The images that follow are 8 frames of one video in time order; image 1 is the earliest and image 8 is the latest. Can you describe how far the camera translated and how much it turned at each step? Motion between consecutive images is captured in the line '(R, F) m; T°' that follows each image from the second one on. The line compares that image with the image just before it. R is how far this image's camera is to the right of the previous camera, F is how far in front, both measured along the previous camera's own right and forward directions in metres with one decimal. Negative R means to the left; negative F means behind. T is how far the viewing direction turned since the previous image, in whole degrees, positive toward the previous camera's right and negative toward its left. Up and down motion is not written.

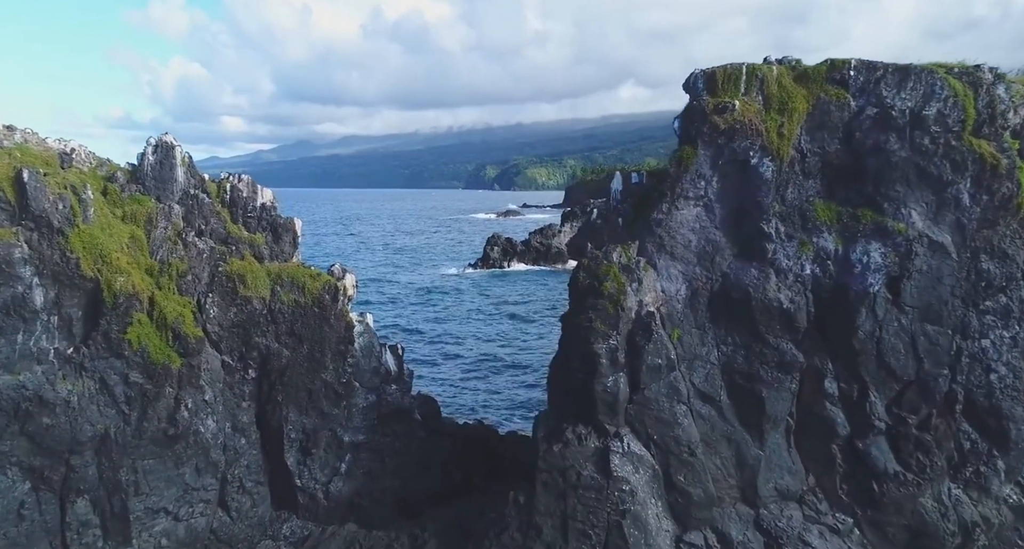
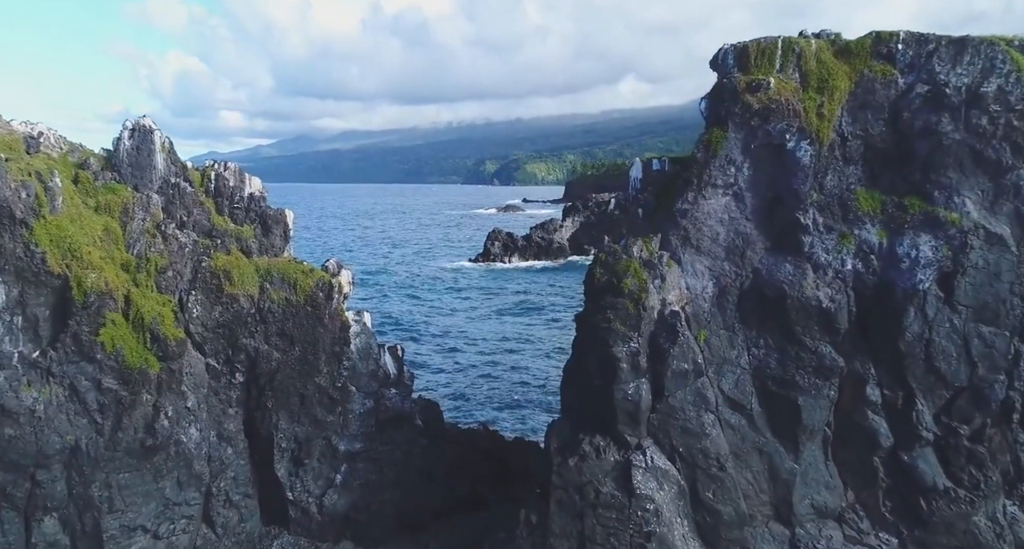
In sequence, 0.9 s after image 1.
(-0.3, +2.0) m; 0°
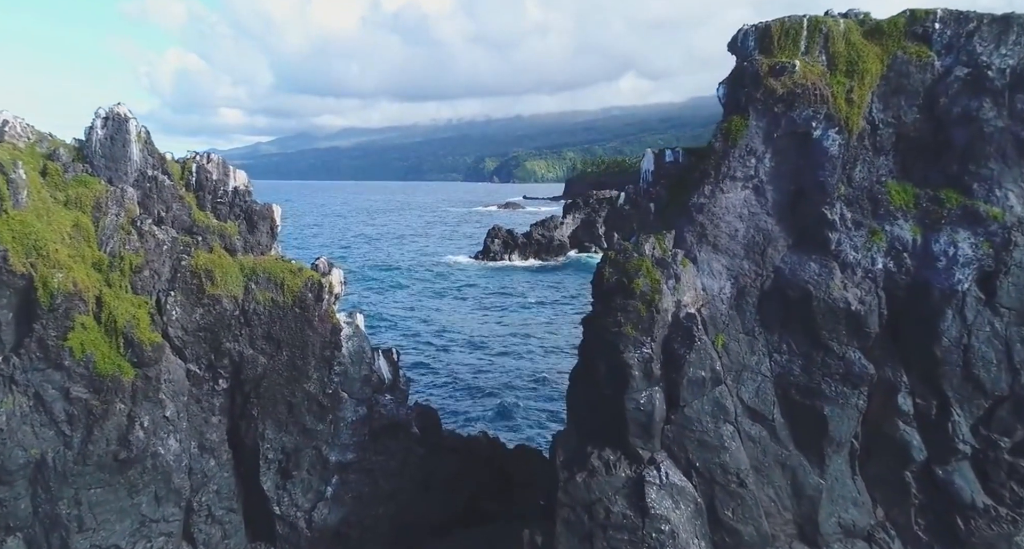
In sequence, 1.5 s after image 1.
(-0.1, +1.5) m; 0°
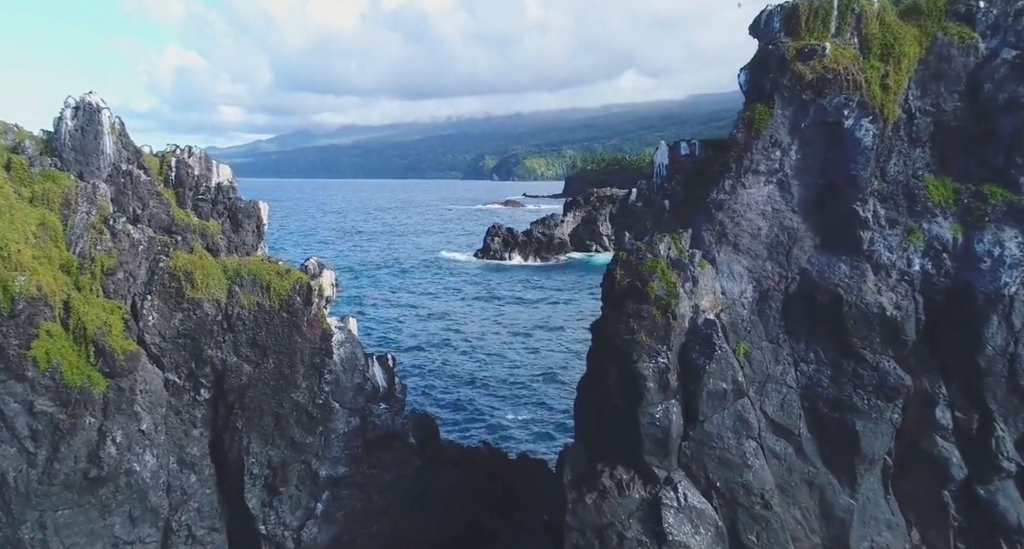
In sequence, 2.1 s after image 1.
(-0.1, +1.5) m; 0°
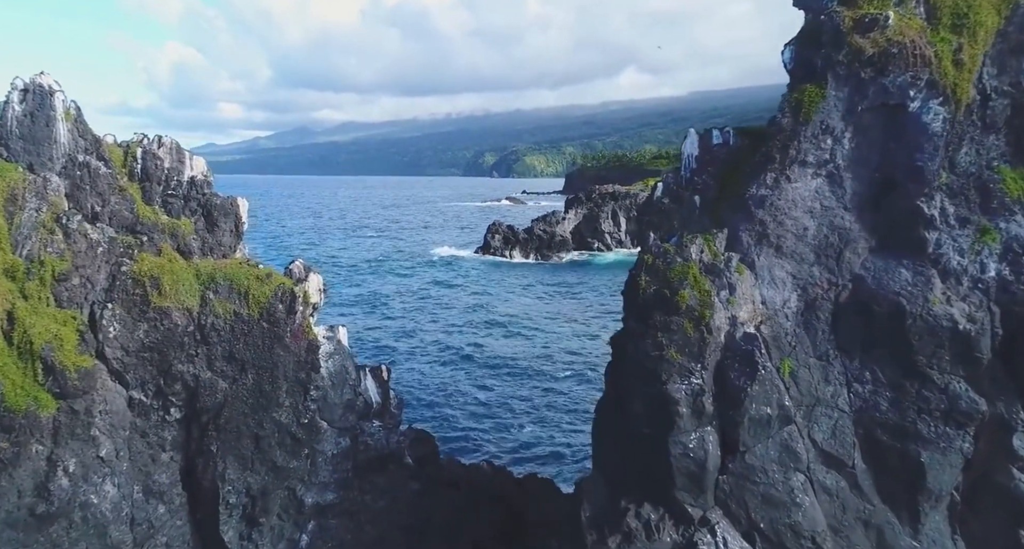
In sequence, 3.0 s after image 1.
(-0.2, +2.3) m; 0°
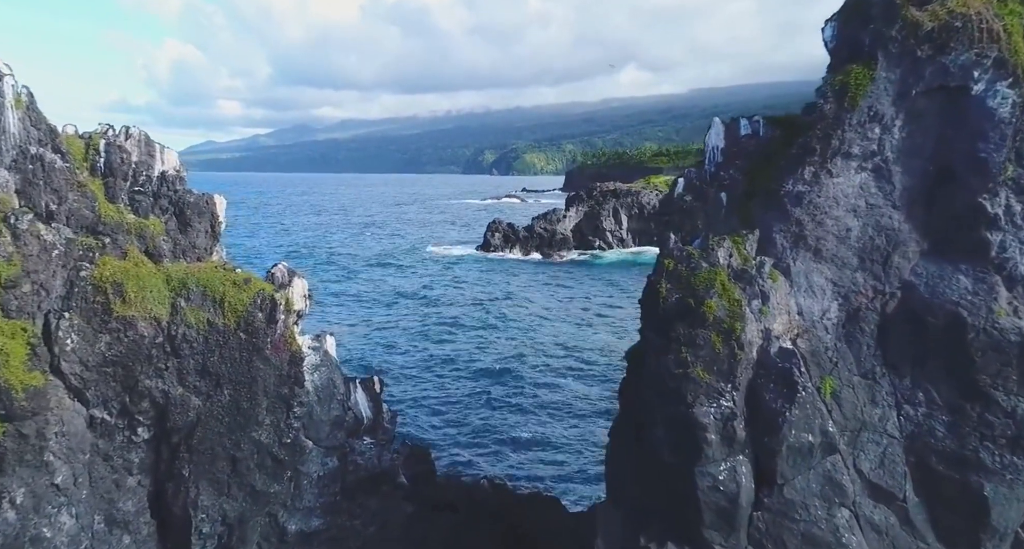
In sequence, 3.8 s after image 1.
(-0.1, +1.8) m; 0°
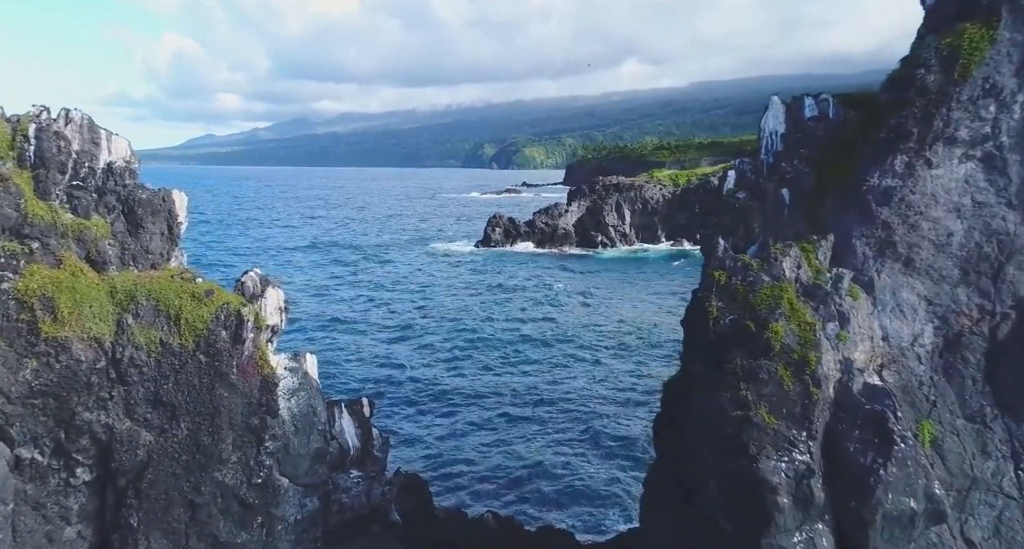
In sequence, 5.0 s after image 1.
(-0.2, +2.7) m; 0°
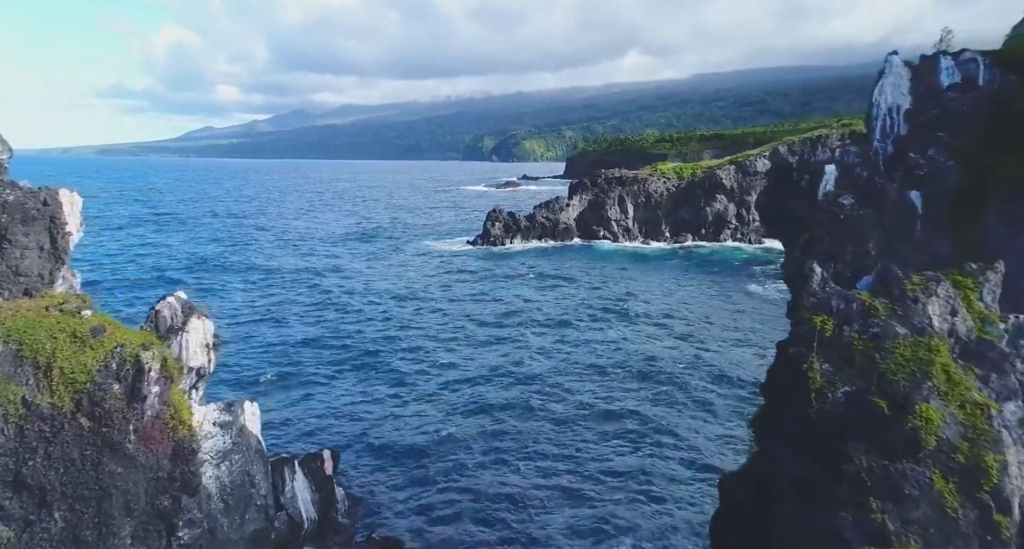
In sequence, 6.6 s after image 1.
(0.0, +3.9) m; 0°
